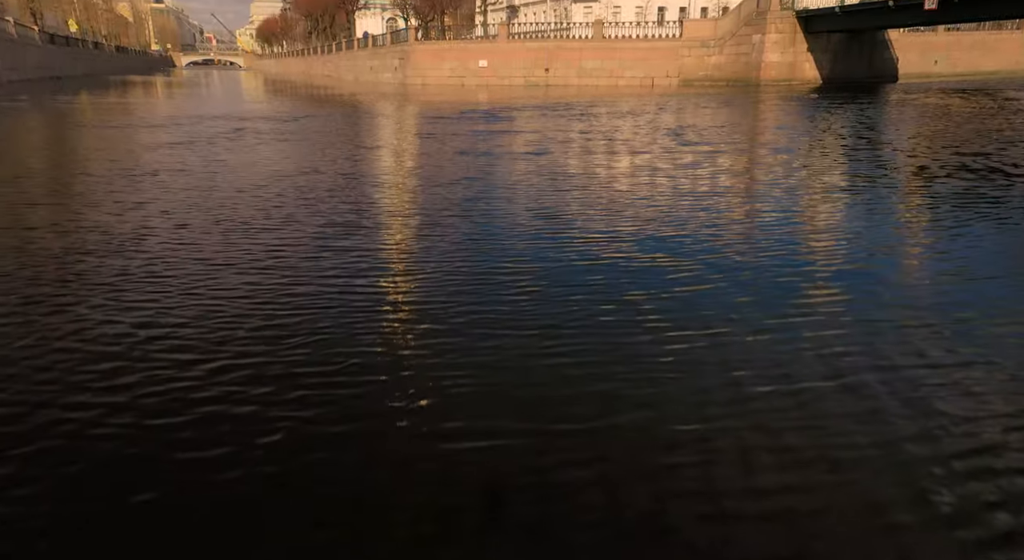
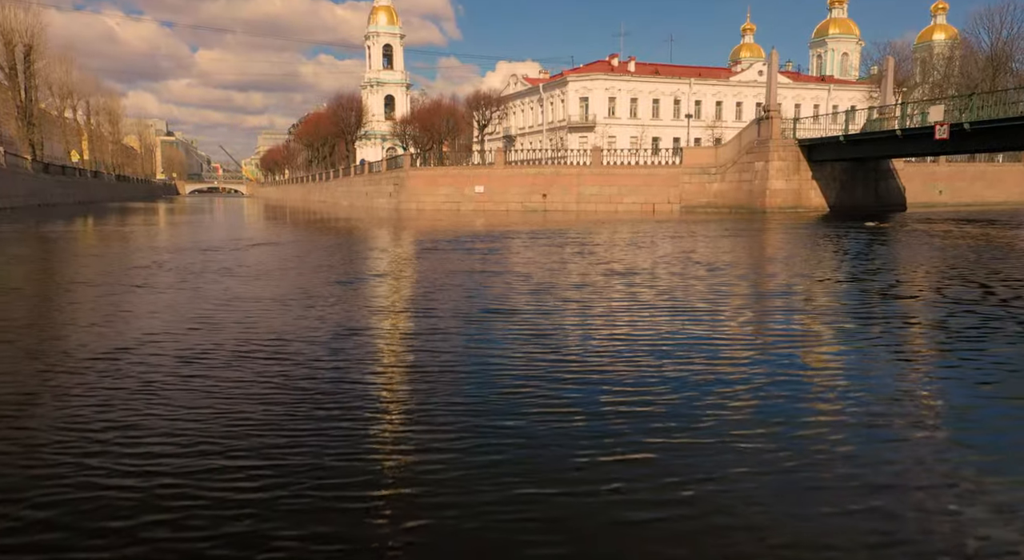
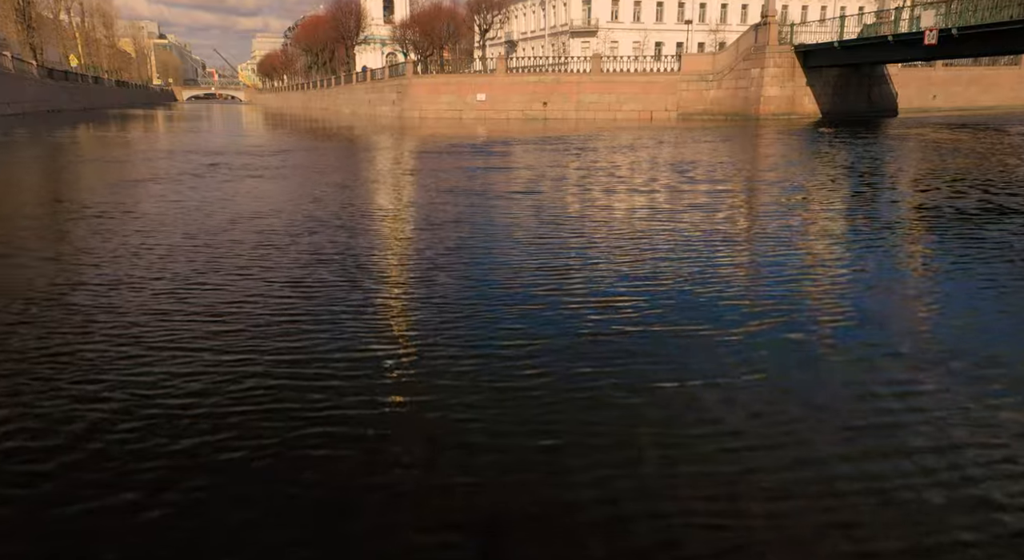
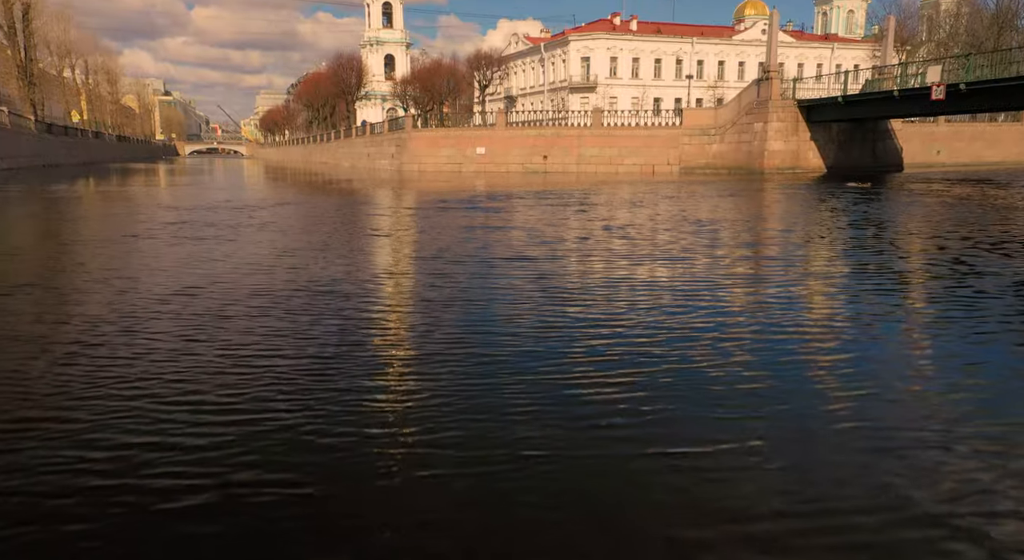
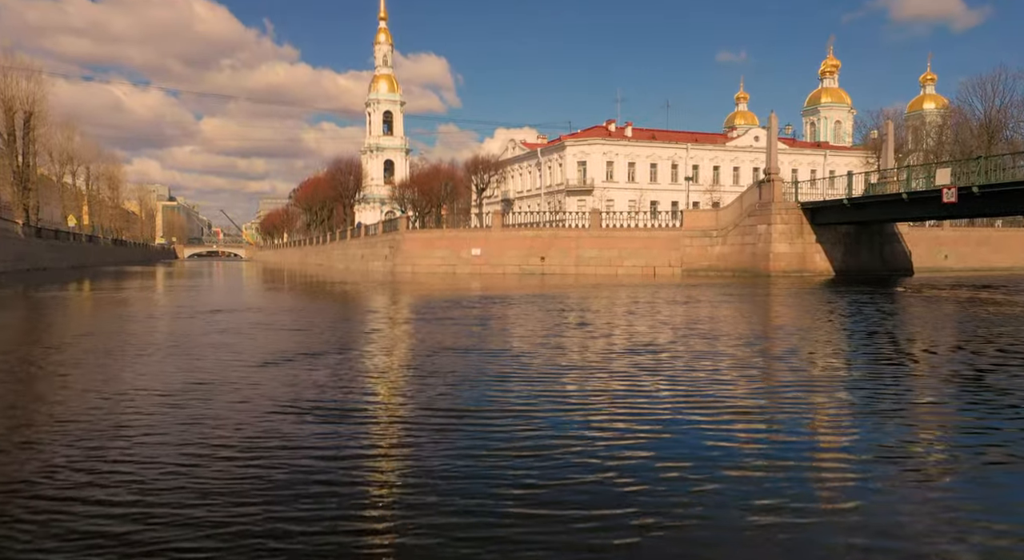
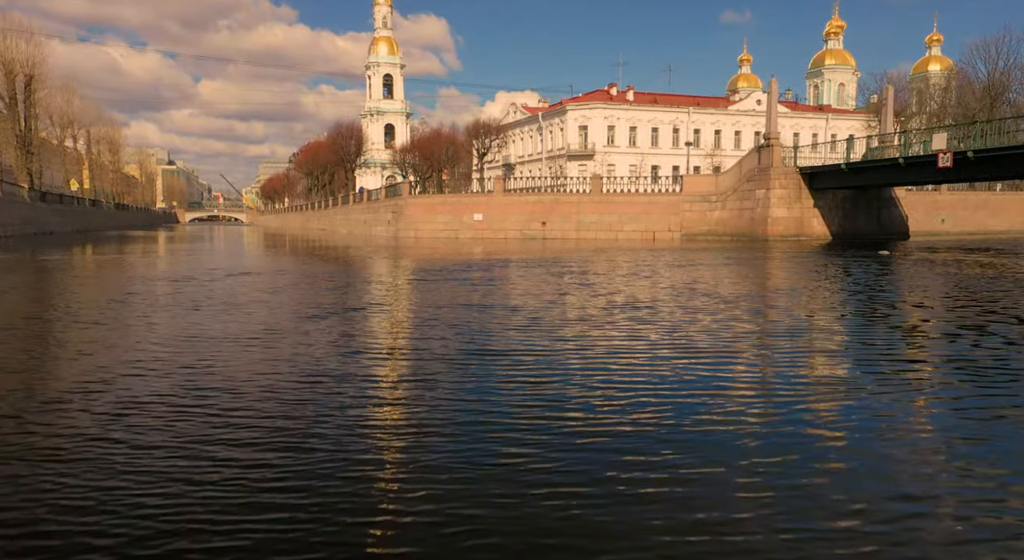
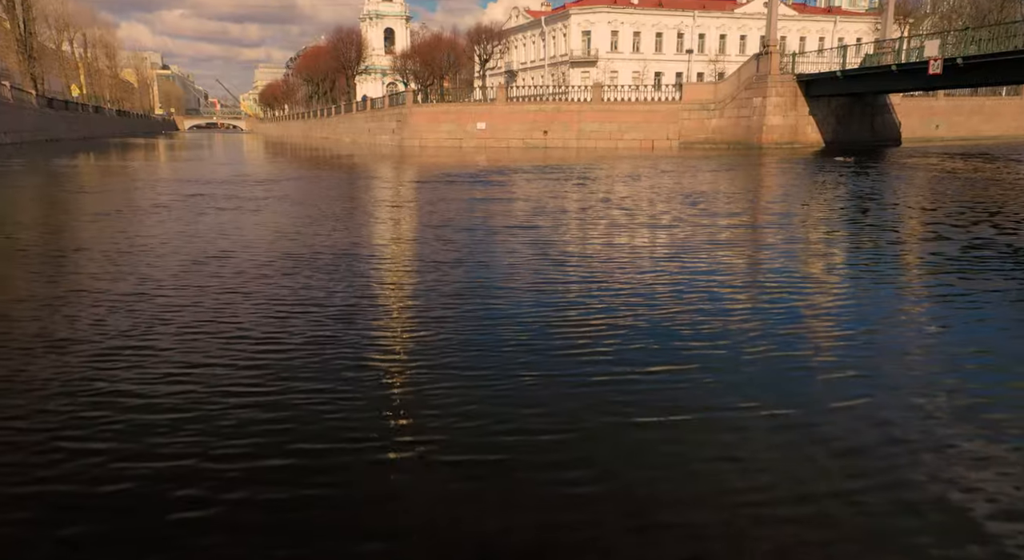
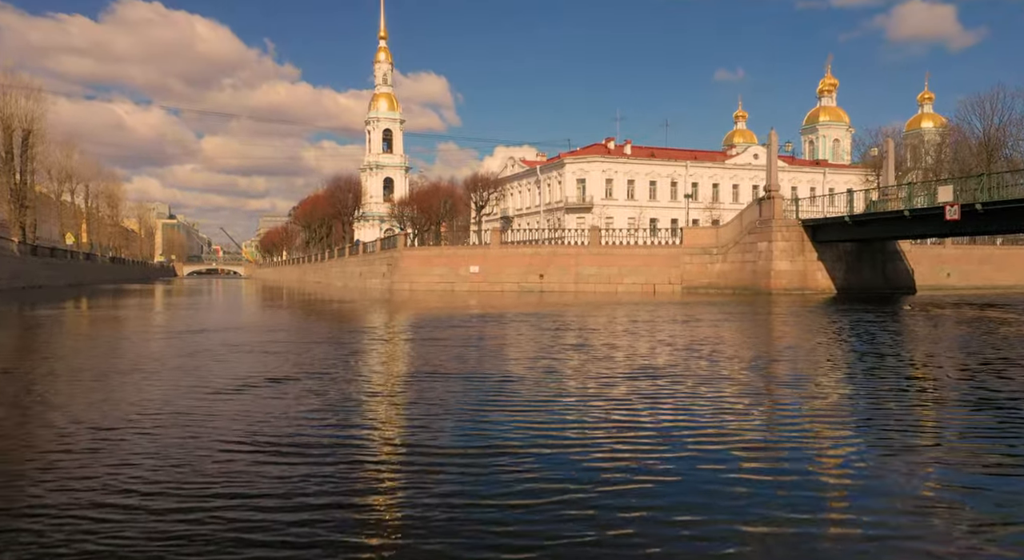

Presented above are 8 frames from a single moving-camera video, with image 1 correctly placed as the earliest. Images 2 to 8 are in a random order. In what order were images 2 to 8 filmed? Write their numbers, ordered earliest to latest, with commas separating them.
3, 7, 4, 2, 6, 5, 8
